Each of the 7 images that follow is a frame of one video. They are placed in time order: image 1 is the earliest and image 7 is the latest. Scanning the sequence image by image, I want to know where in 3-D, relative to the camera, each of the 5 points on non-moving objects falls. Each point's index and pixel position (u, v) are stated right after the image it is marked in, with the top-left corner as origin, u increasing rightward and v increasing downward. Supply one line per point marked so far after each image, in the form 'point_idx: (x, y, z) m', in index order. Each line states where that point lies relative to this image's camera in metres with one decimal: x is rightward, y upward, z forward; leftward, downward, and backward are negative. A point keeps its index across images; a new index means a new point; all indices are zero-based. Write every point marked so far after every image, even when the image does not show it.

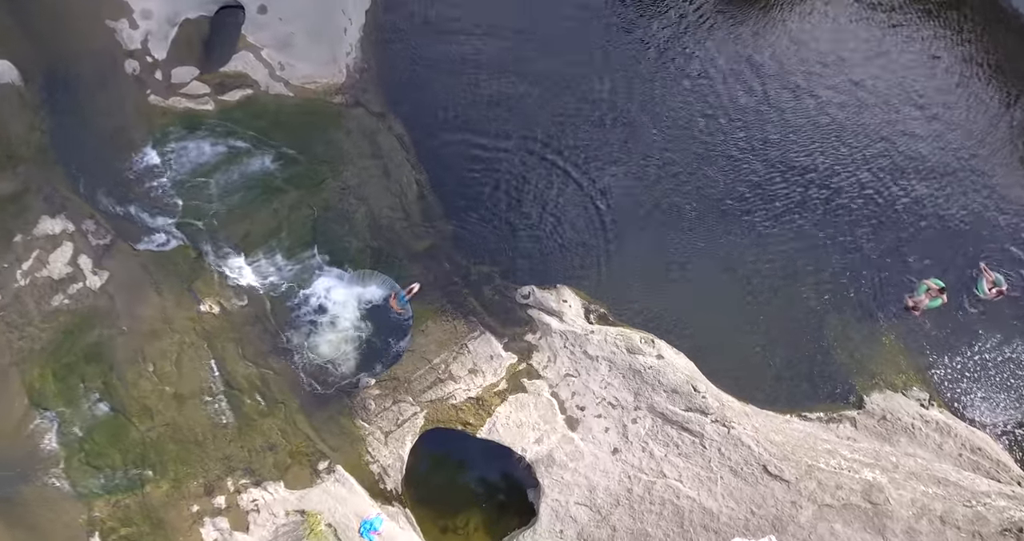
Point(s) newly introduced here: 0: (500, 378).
0: (-0.1, -1.2, +7.9) m
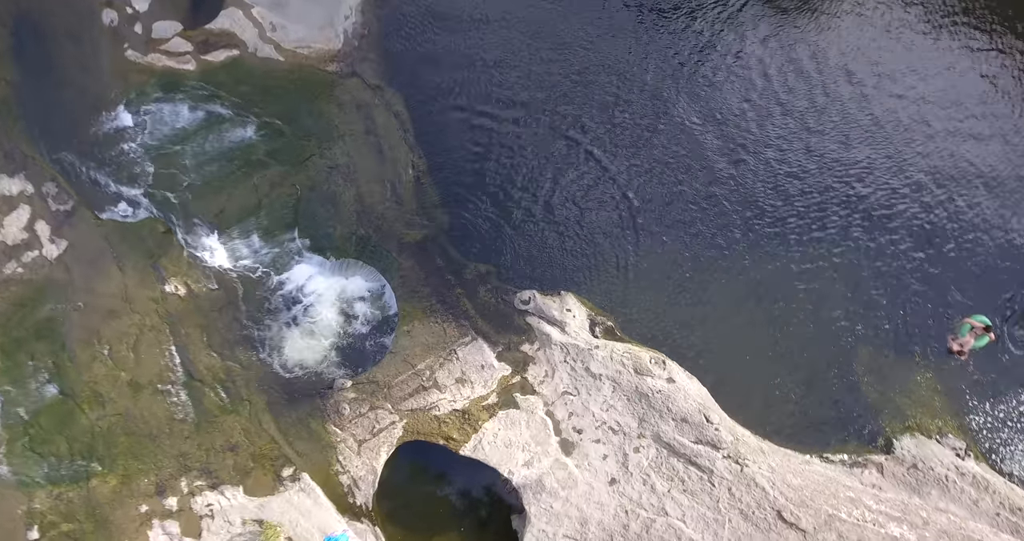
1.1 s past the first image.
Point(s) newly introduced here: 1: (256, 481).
0: (-0.2, -1.2, +7.1) m
1: (-2.6, -2.1, +7.0) m
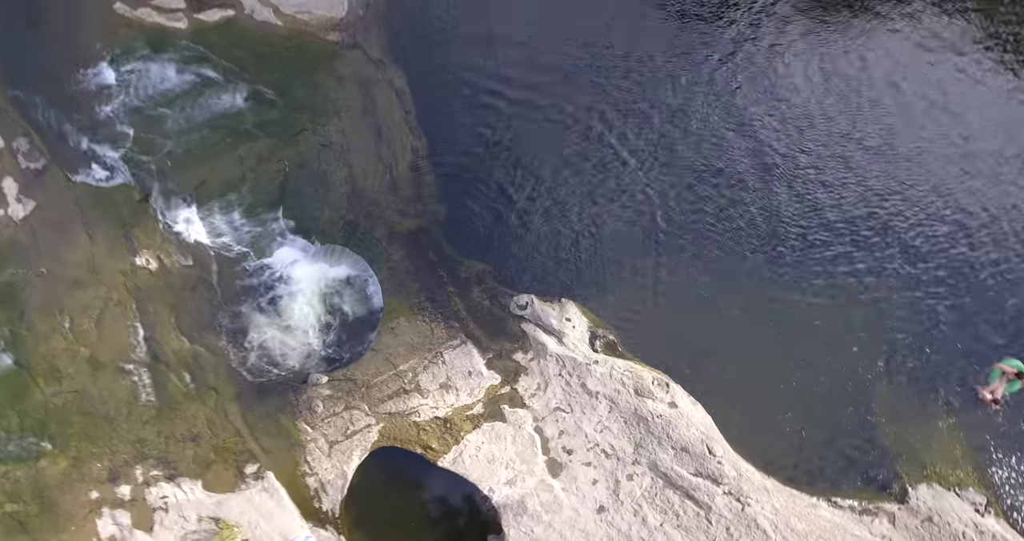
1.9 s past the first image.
0: (-0.3, -1.2, +6.6) m
1: (-2.8, -1.9, +6.5) m
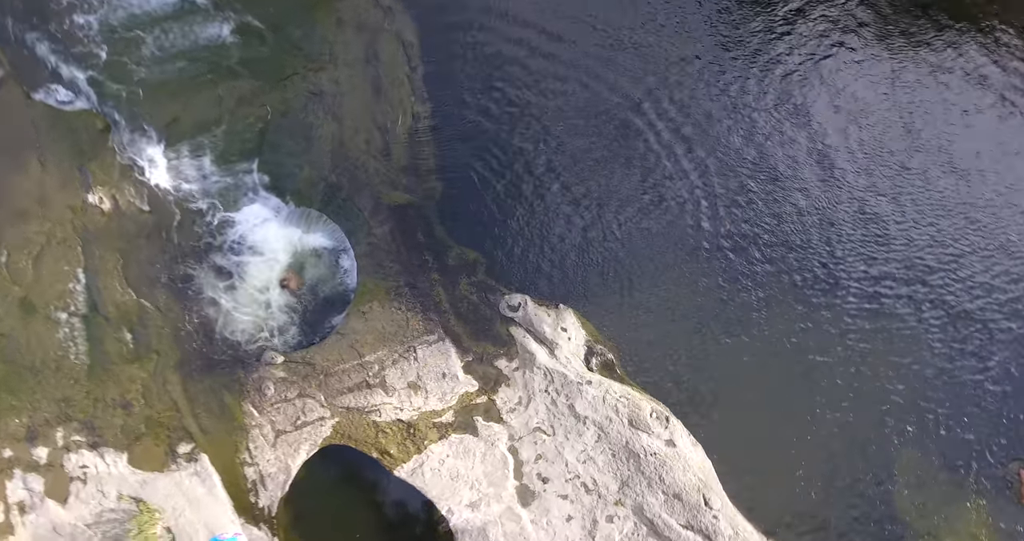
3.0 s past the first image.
0: (-0.5, -1.1, +5.8) m
1: (-3.1, -1.5, +5.7) m
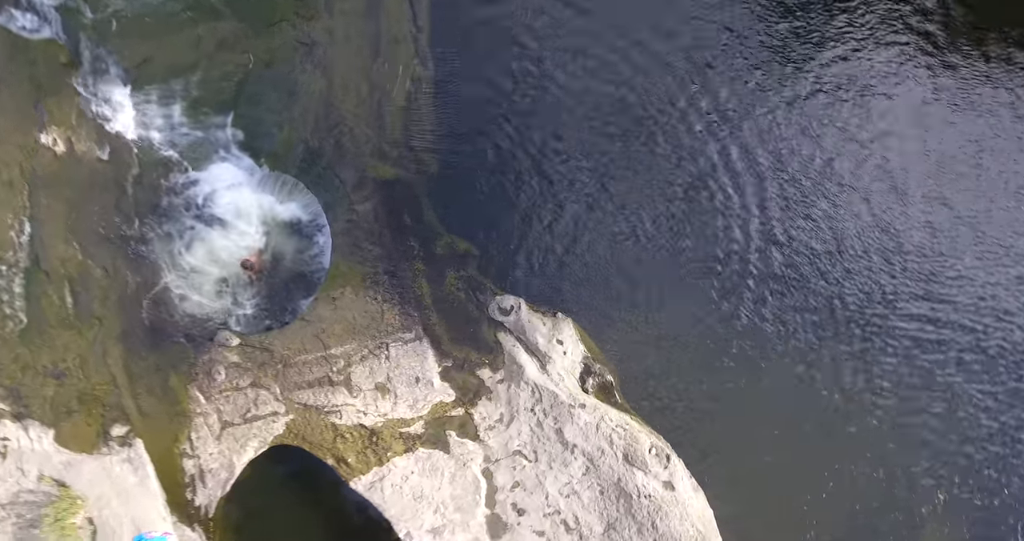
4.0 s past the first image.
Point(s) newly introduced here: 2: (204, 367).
0: (-0.7, -1.0, +5.0) m
1: (-3.2, -1.2, +5.0) m
2: (-2.3, -0.7, +5.2) m
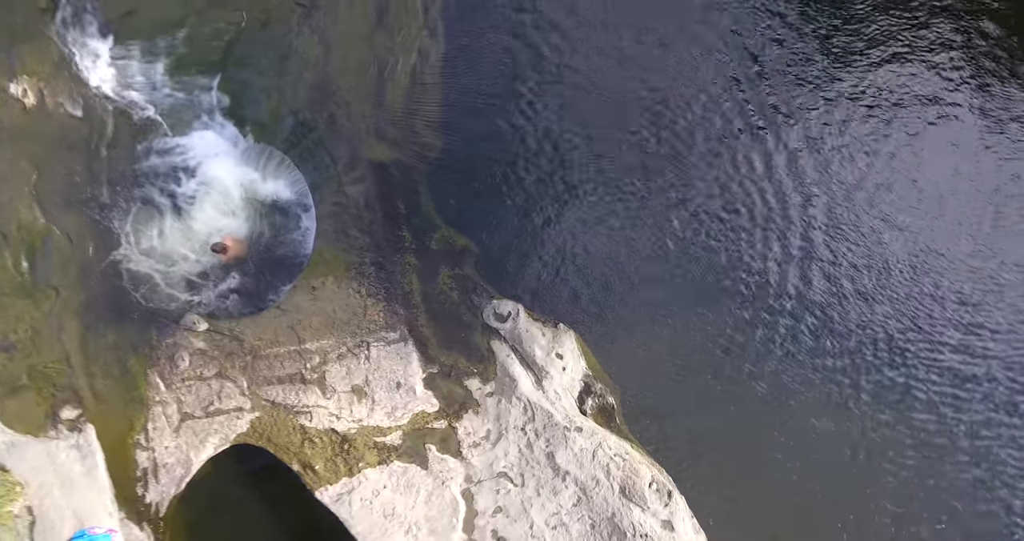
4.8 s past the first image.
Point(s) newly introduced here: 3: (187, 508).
0: (-0.8, -1.0, +4.6) m
1: (-3.3, -0.9, +4.5) m
2: (-2.4, -0.5, +4.7) m
3: (-2.1, -1.6, +4.5) m
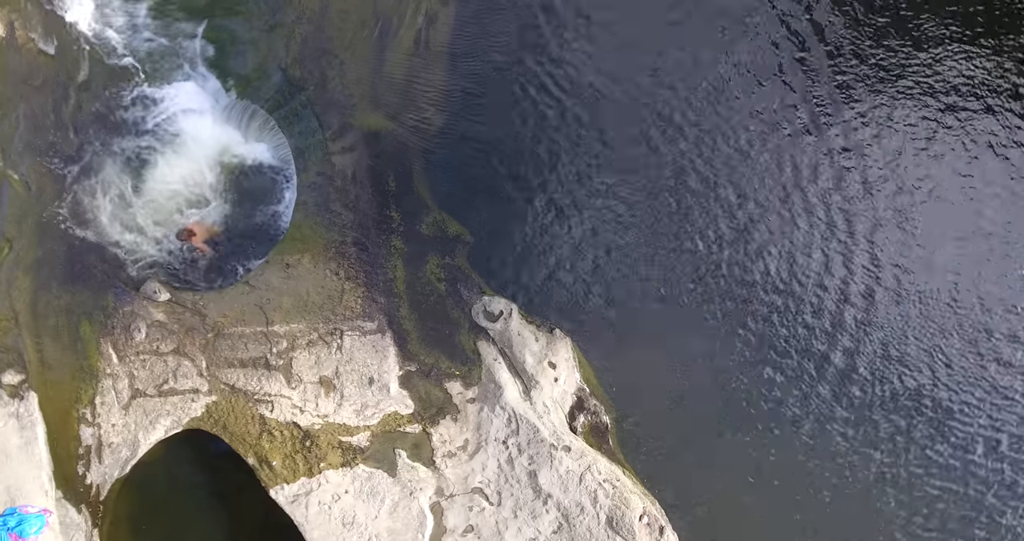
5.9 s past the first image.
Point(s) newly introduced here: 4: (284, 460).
0: (-0.9, -0.9, +4.1) m
1: (-3.4, -0.6, +4.1) m
2: (-2.4, -0.3, +4.3) m
3: (-2.3, -1.4, +4.1) m
4: (-1.3, -1.1, +4.0) m
